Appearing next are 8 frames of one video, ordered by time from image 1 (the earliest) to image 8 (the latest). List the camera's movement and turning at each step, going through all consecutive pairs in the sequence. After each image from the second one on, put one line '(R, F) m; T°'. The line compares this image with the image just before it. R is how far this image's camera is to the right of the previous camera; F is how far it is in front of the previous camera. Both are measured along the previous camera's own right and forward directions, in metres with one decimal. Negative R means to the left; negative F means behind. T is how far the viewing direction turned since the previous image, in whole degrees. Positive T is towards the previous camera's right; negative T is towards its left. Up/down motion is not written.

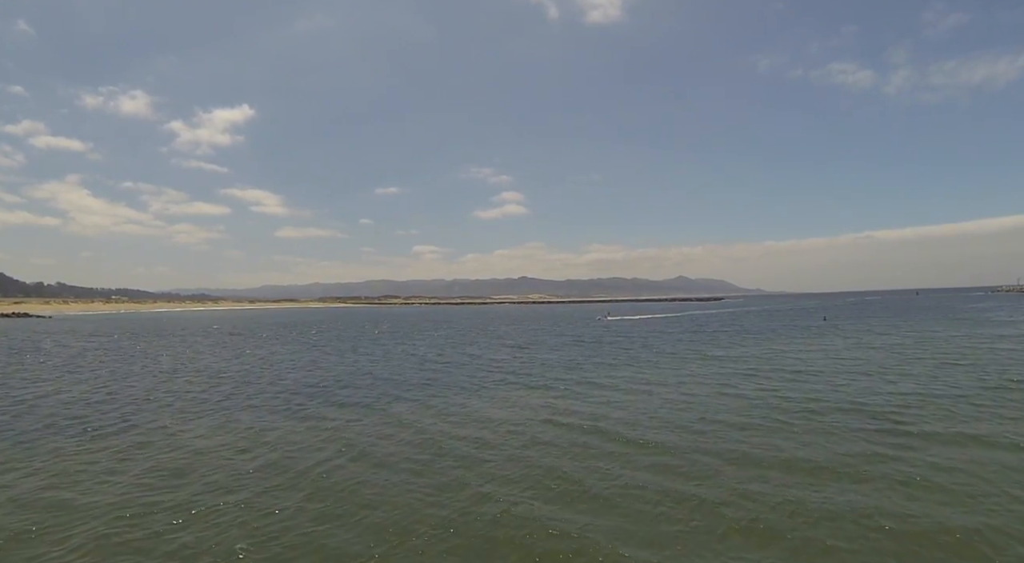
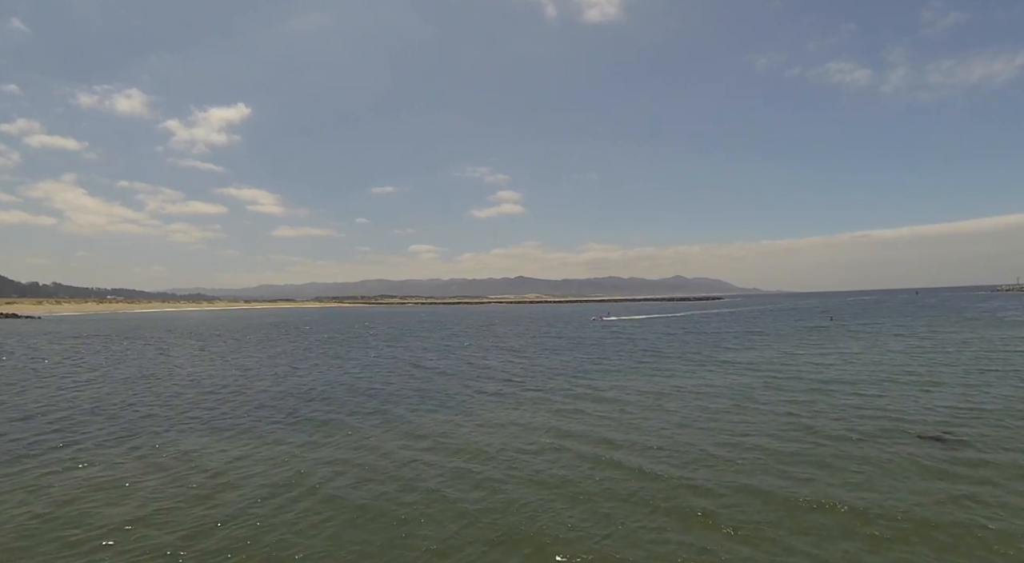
(+0.2, +3.5) m; 0°
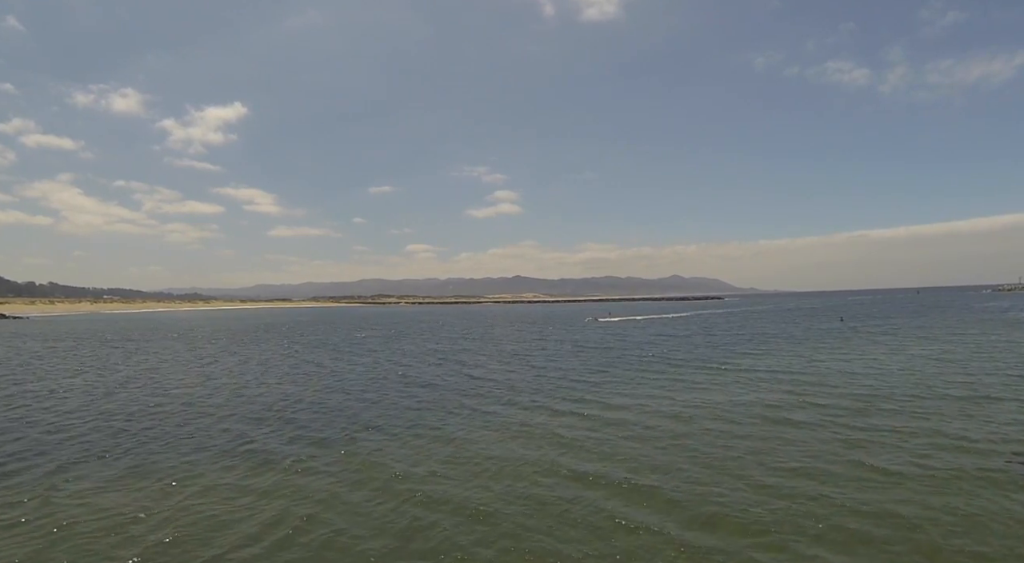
(+0.1, +4.0) m; 0°
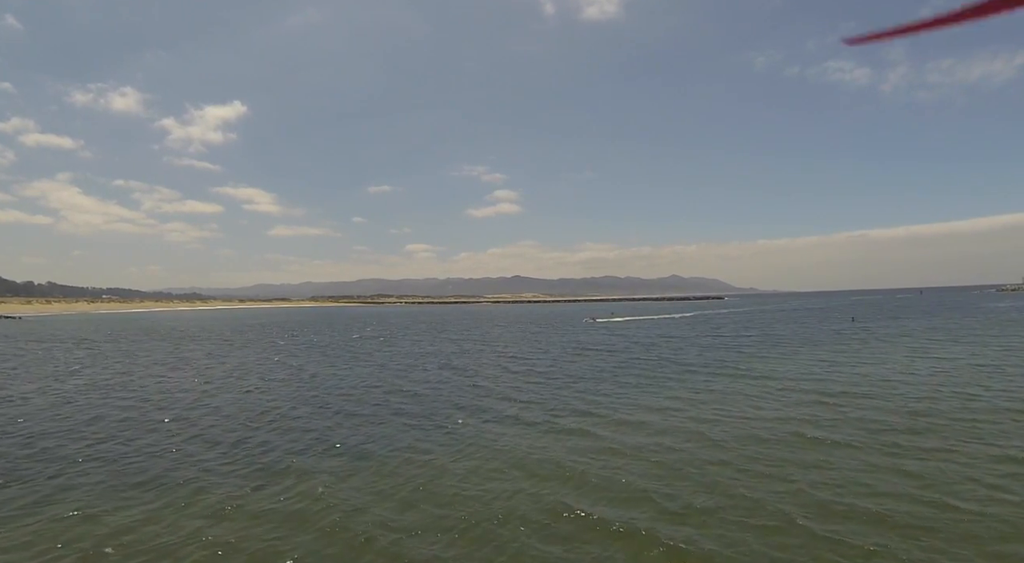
(-0.1, +2.9) m; 0°
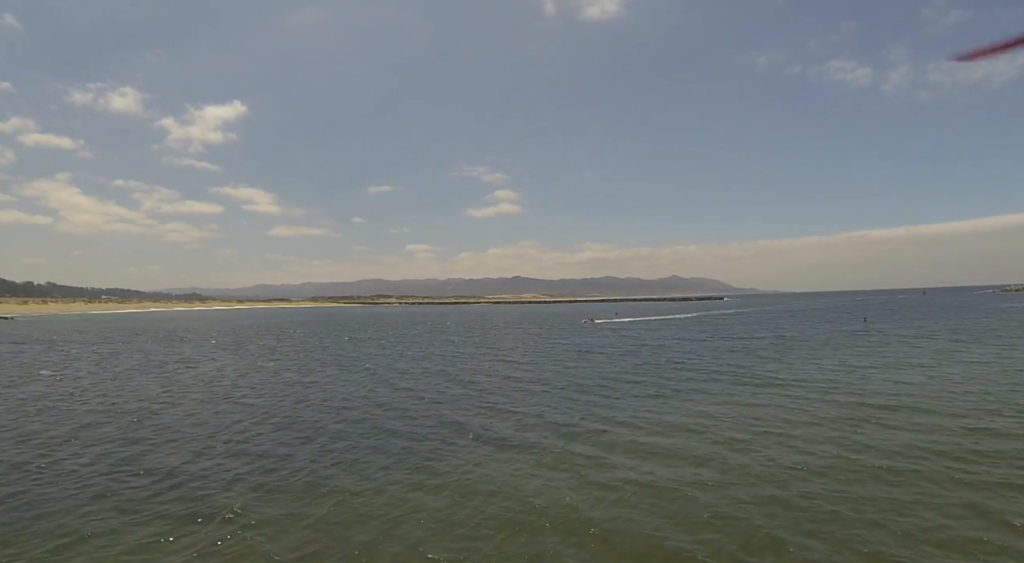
(-0.2, +2.9) m; 0°
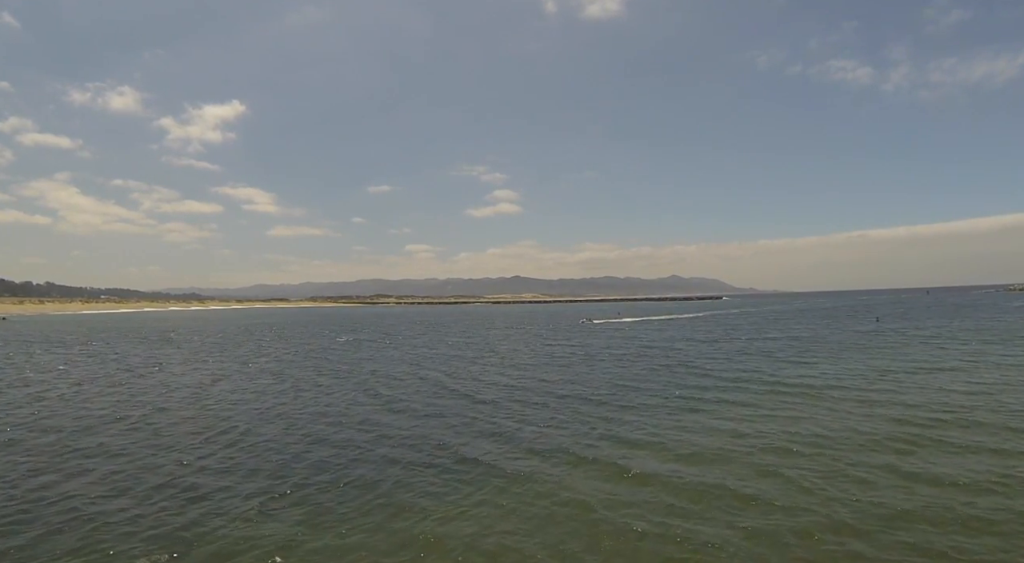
(-0.1, +3.0) m; 0°
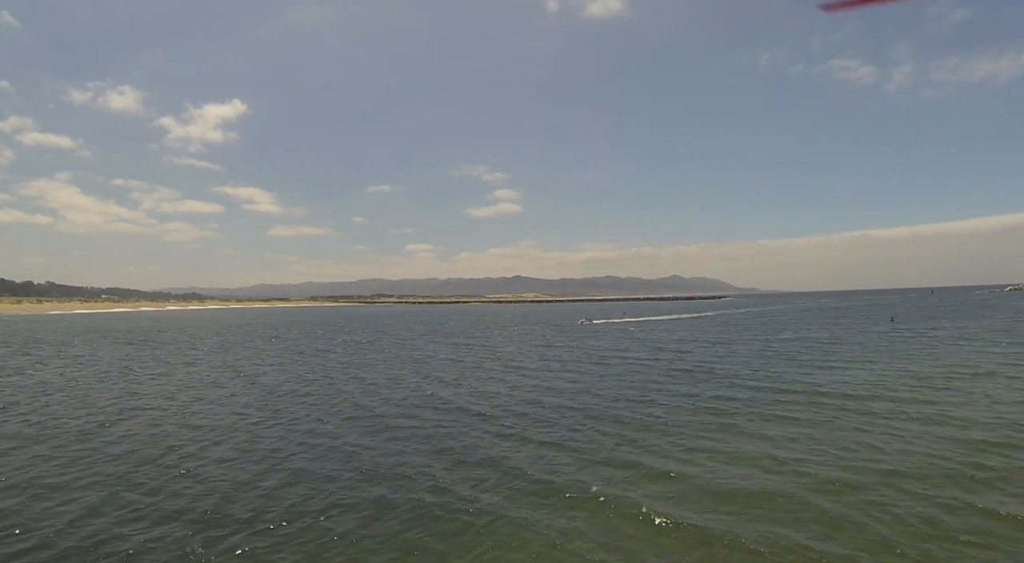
(-0.5, +2.5) m; 0°
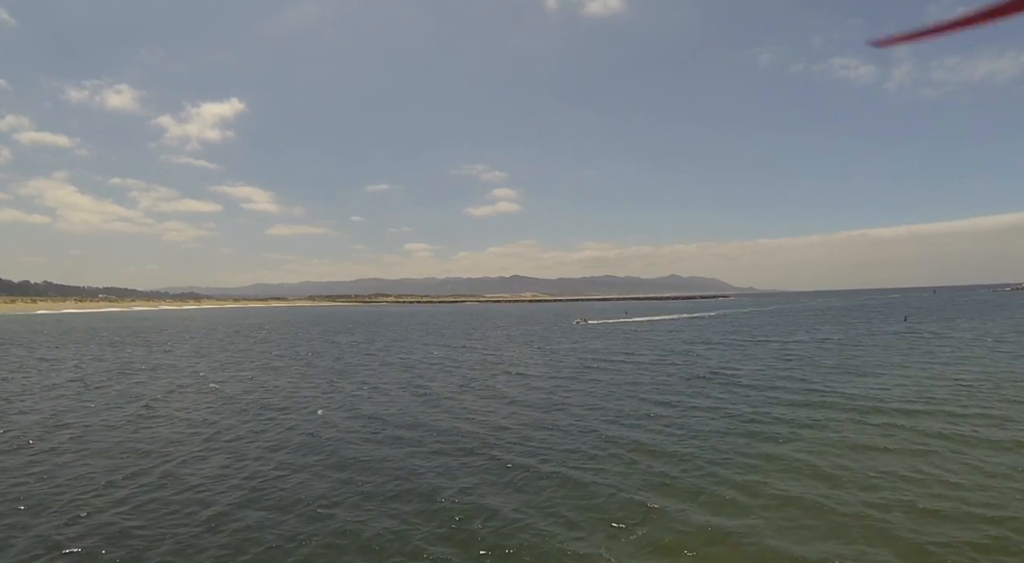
(+0.1, +3.7) m; 0°
